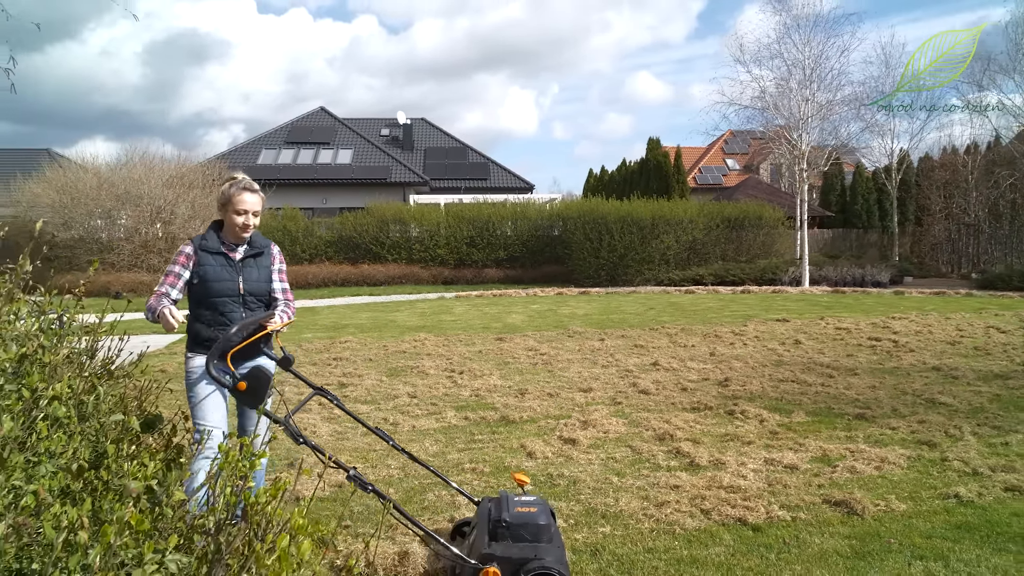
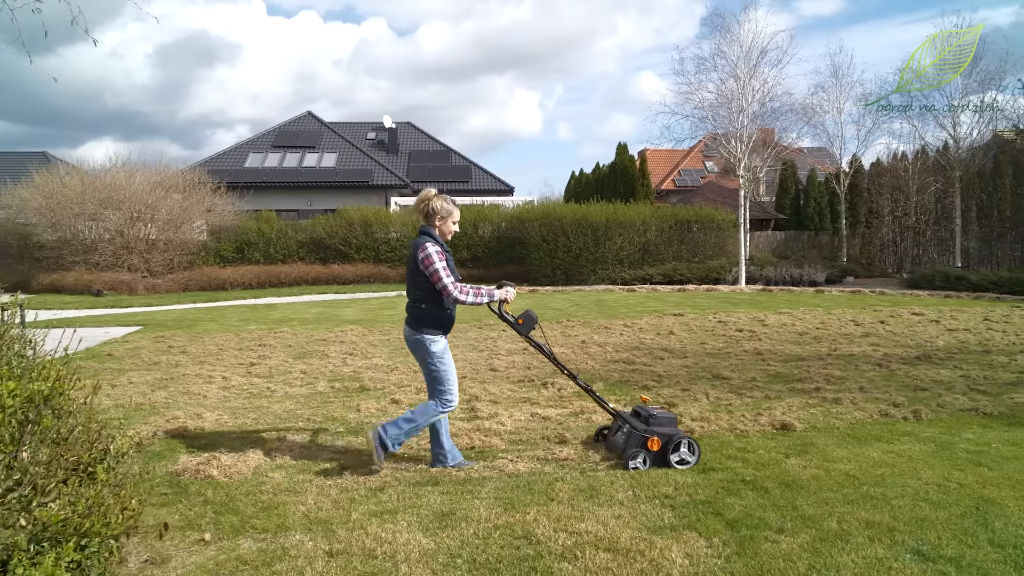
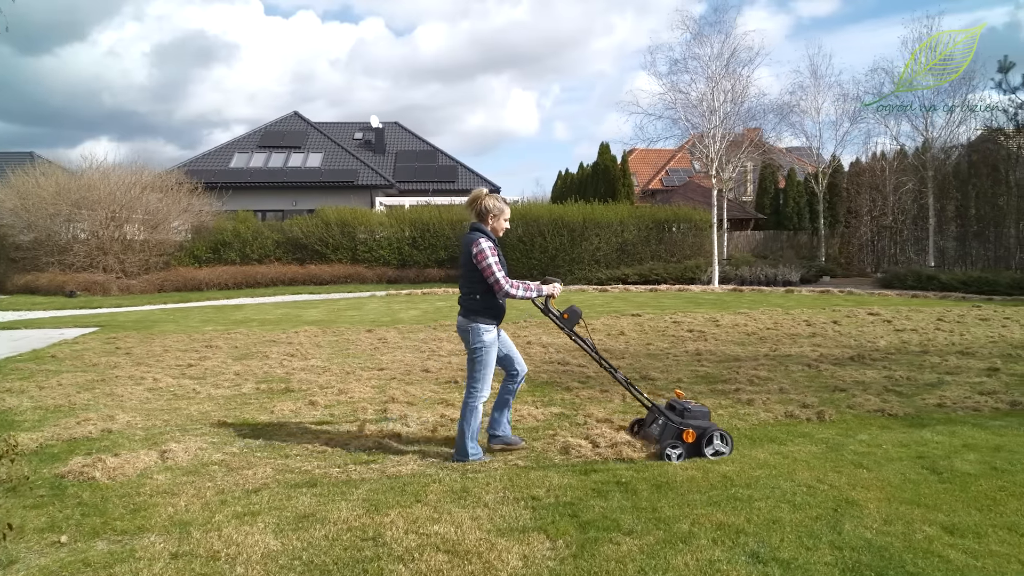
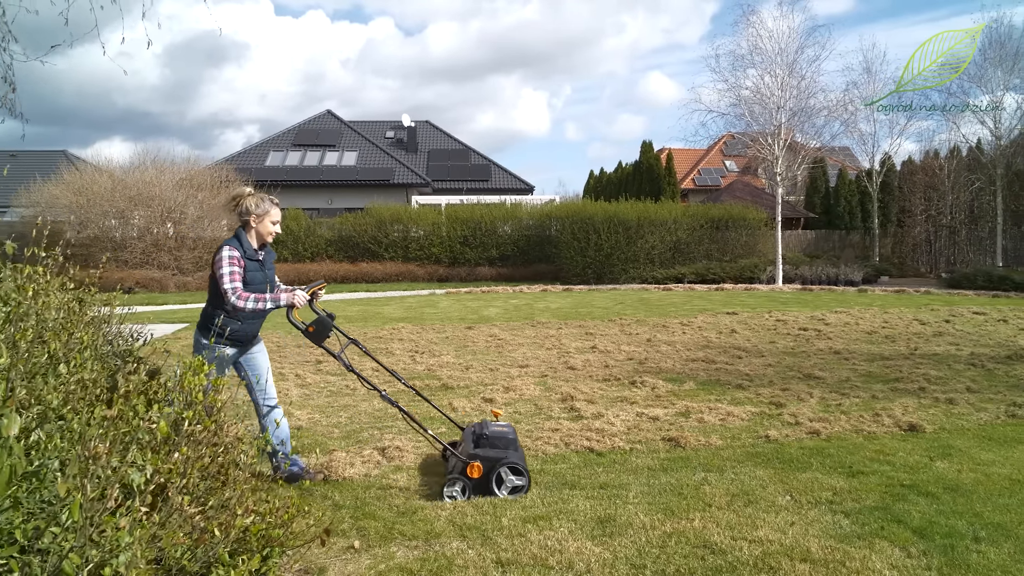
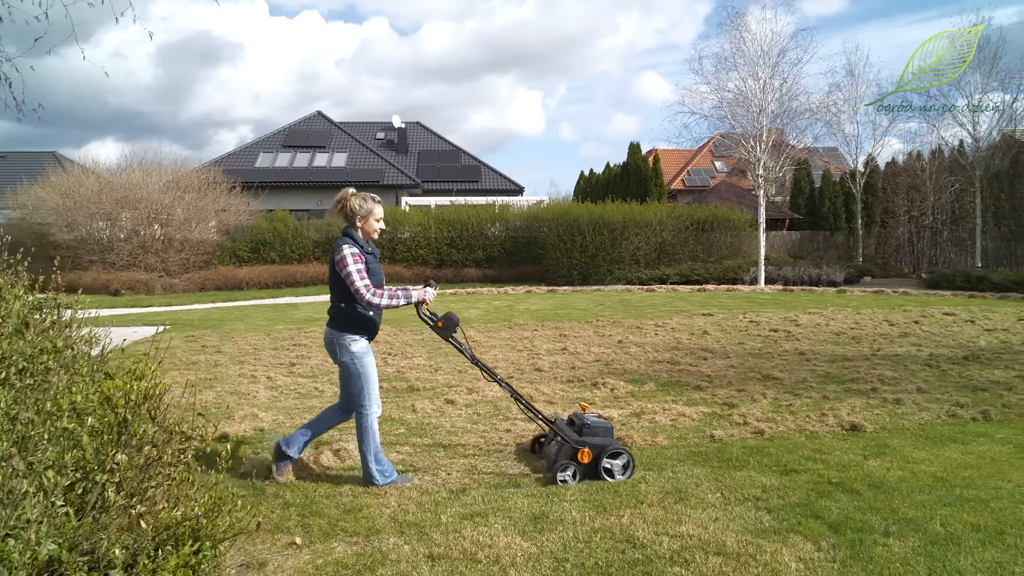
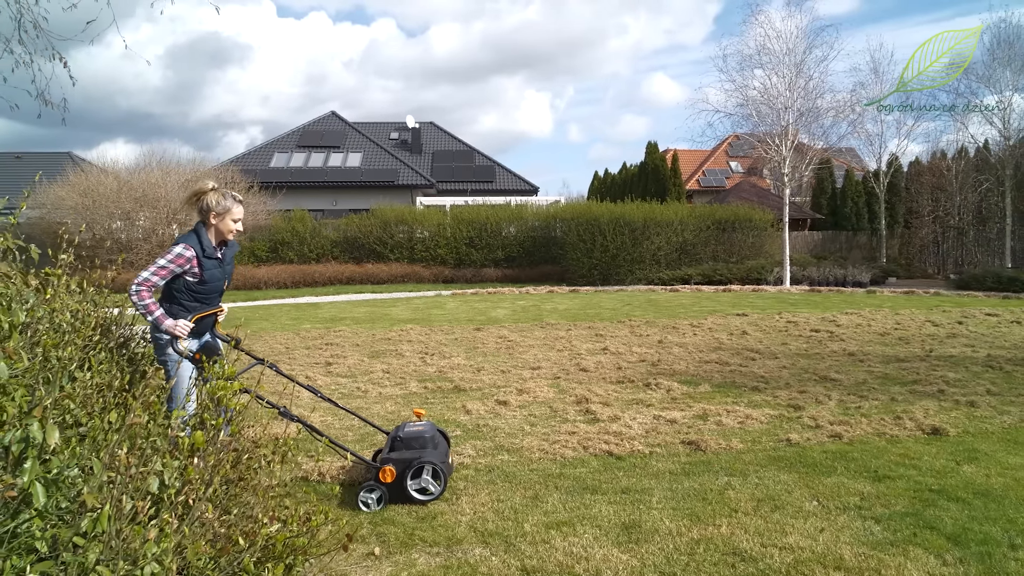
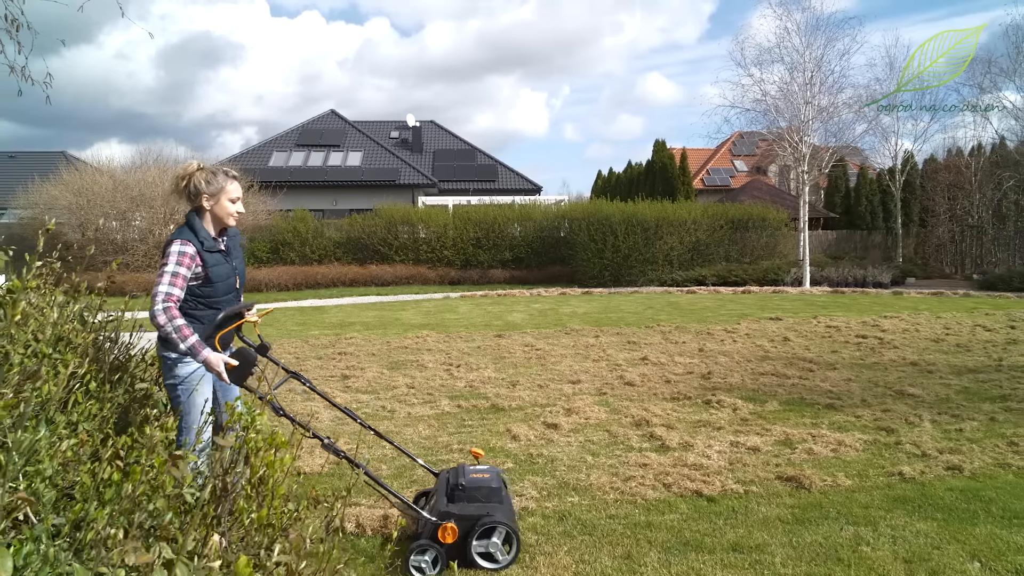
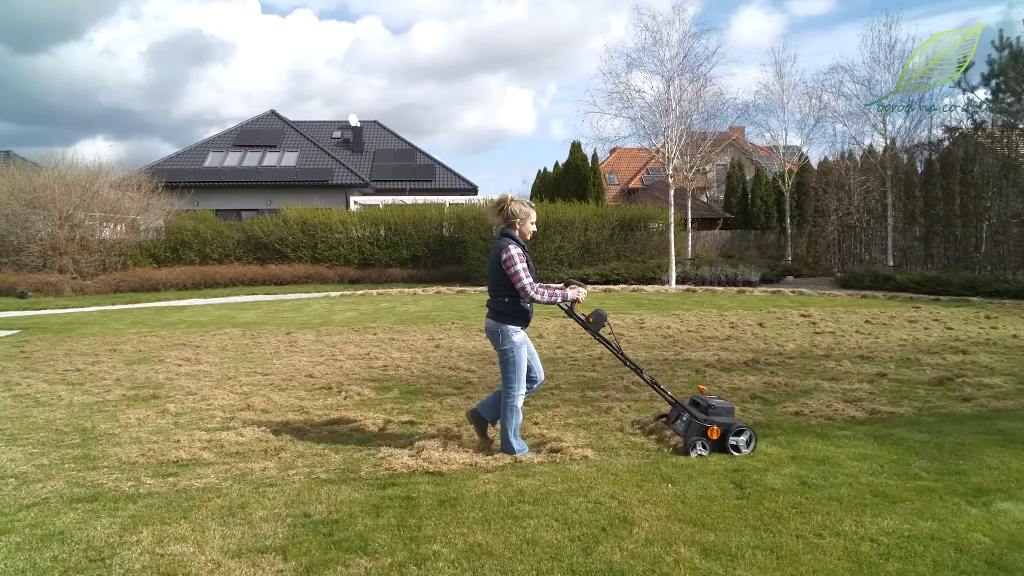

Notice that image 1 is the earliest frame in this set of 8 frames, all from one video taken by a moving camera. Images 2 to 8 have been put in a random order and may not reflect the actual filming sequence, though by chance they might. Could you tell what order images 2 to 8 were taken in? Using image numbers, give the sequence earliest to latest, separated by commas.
7, 6, 4, 5, 2, 3, 8
